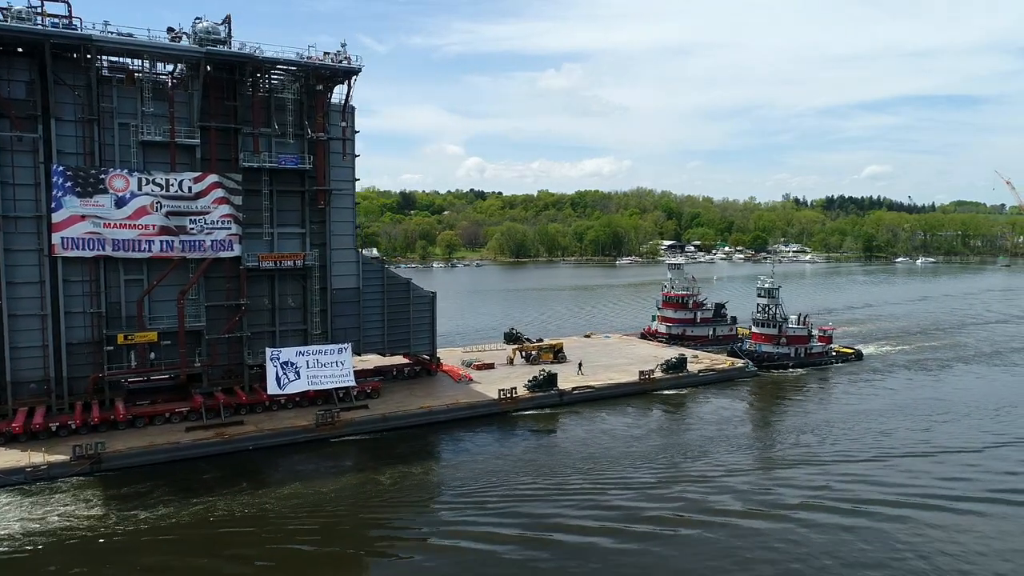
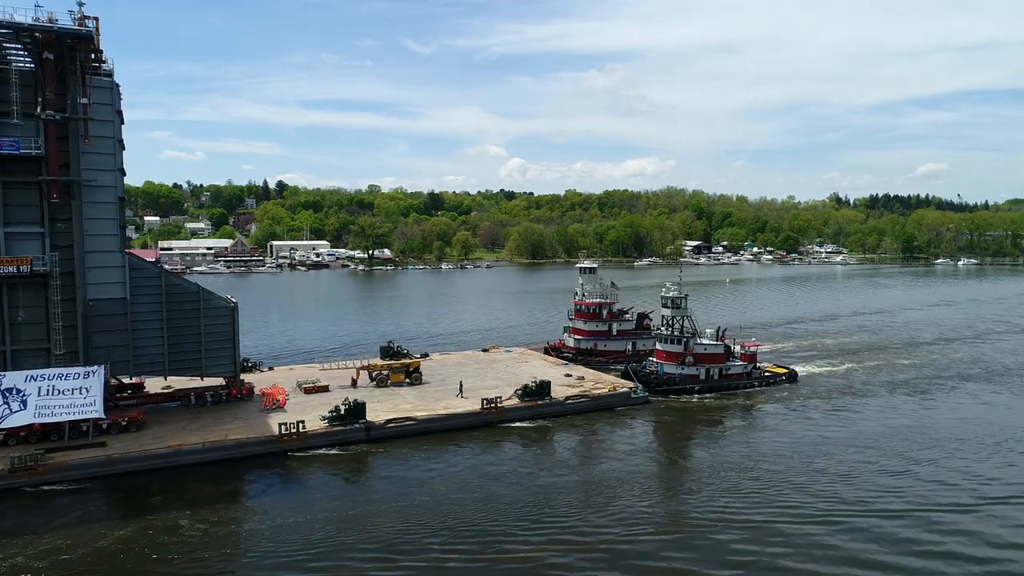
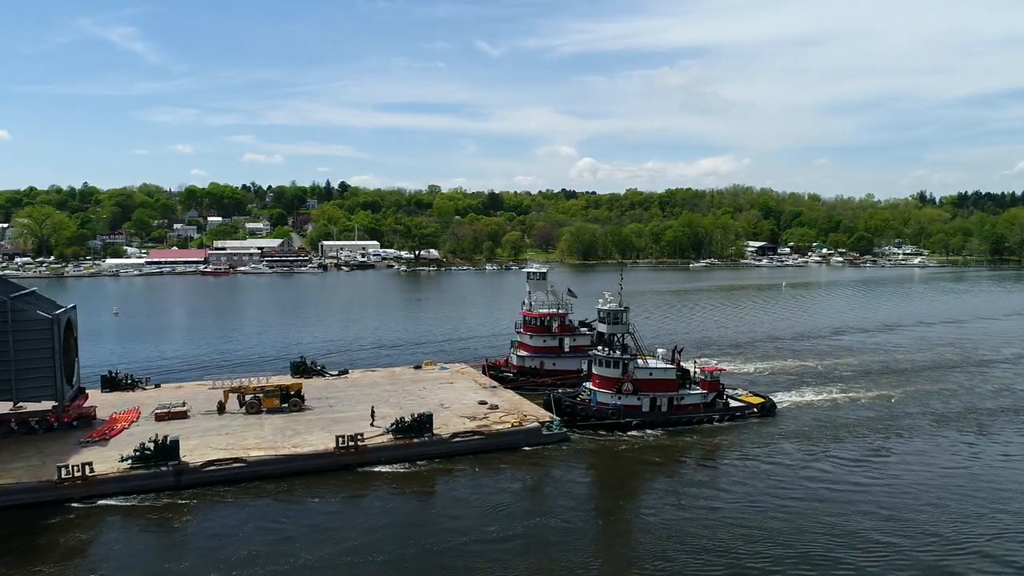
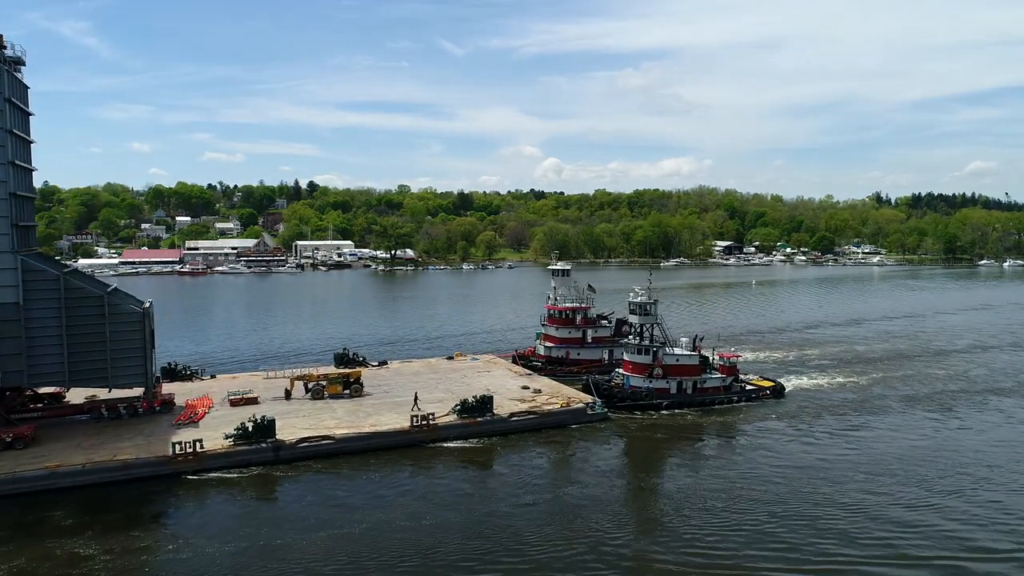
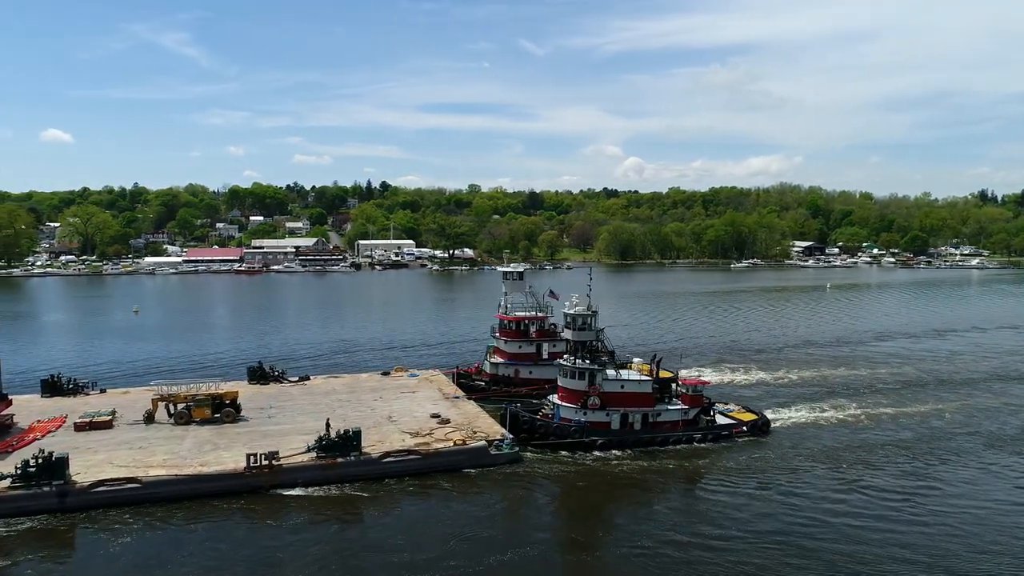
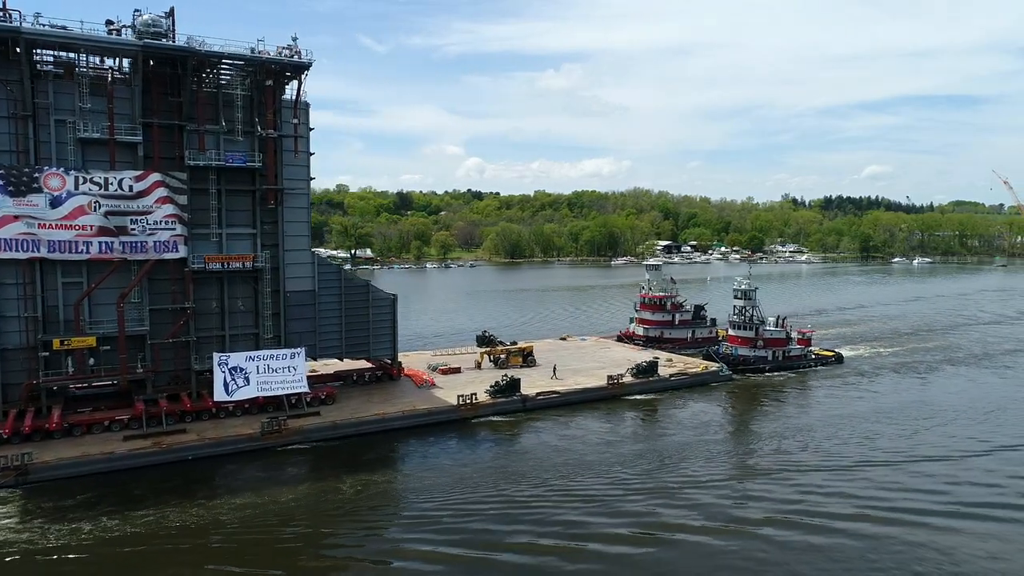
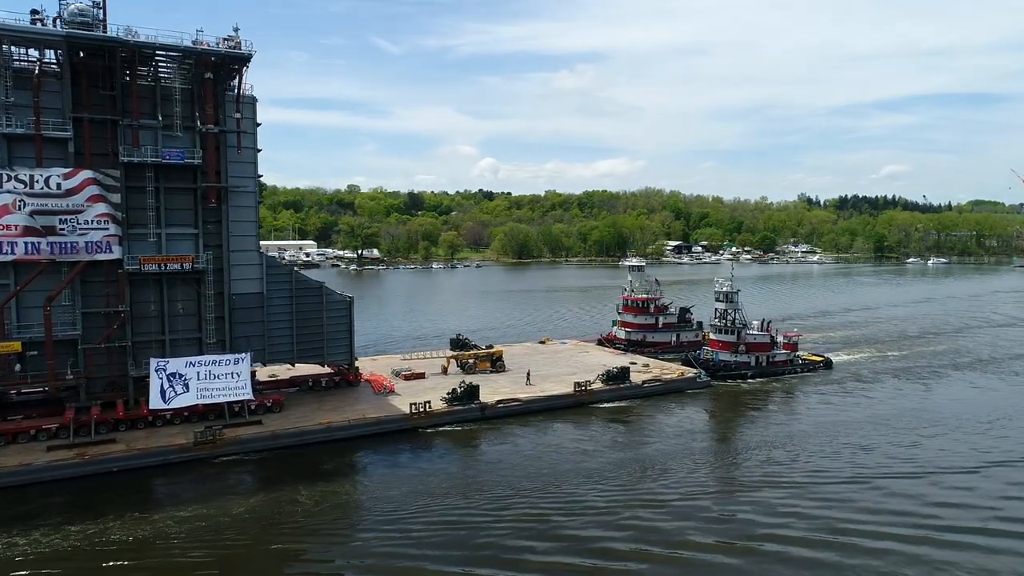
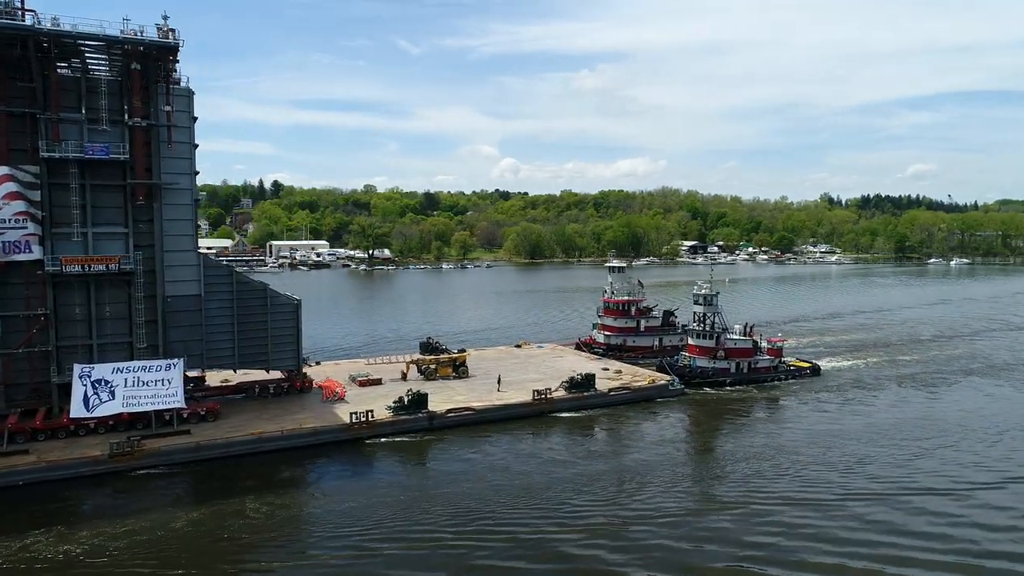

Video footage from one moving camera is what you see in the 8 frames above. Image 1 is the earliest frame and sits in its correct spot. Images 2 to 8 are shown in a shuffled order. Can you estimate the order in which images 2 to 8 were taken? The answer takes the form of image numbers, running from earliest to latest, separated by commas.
6, 7, 8, 2, 4, 3, 5
